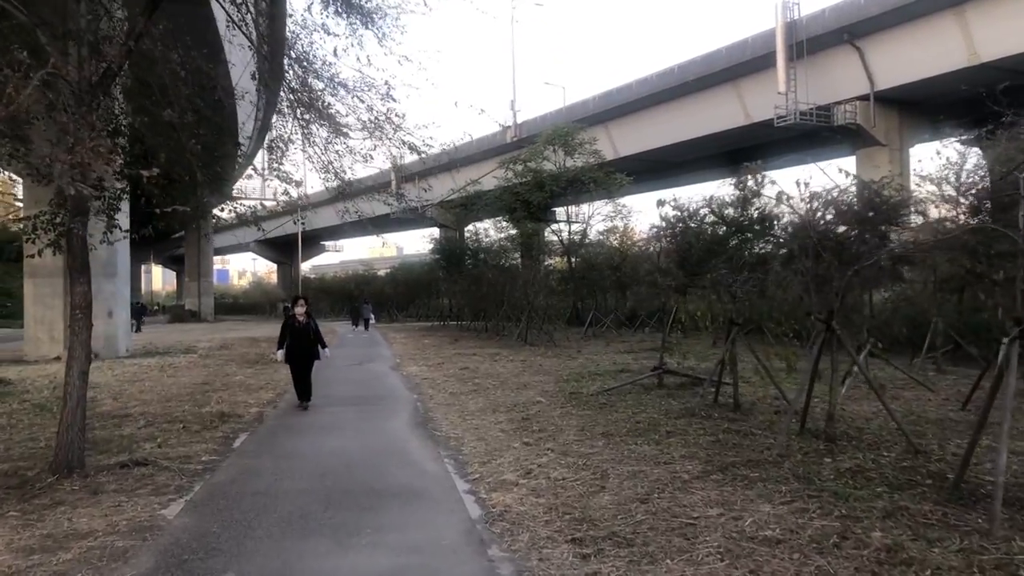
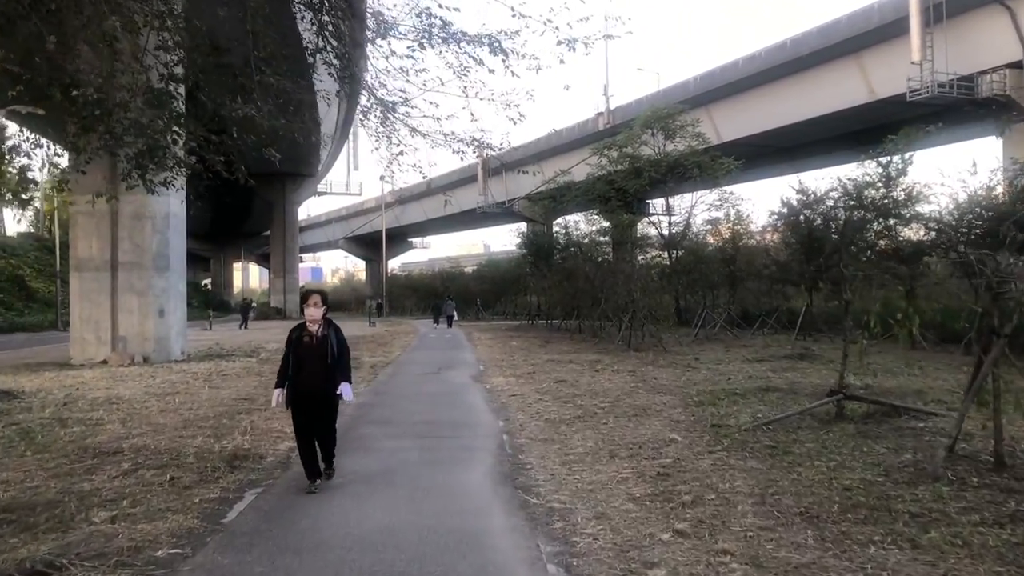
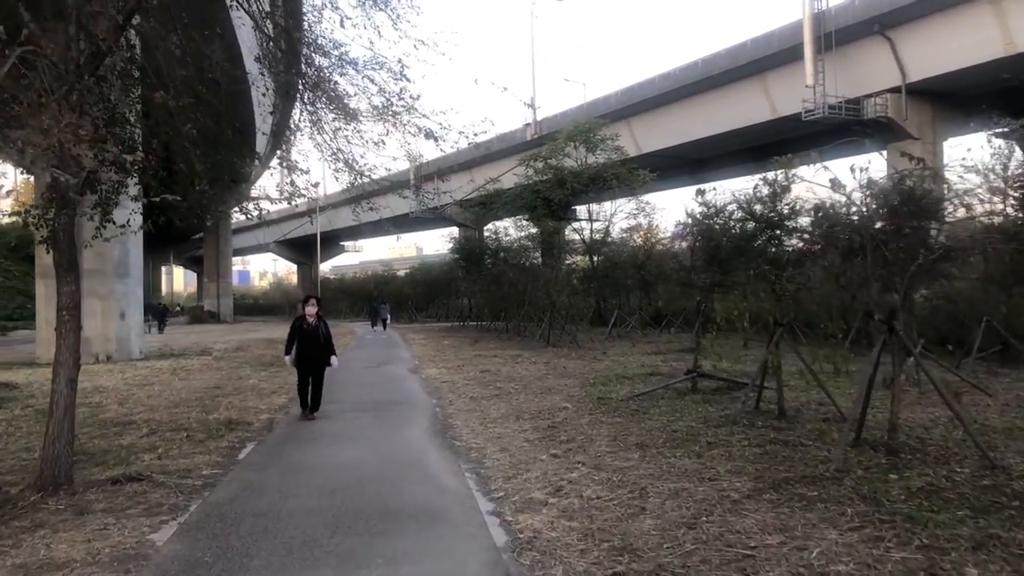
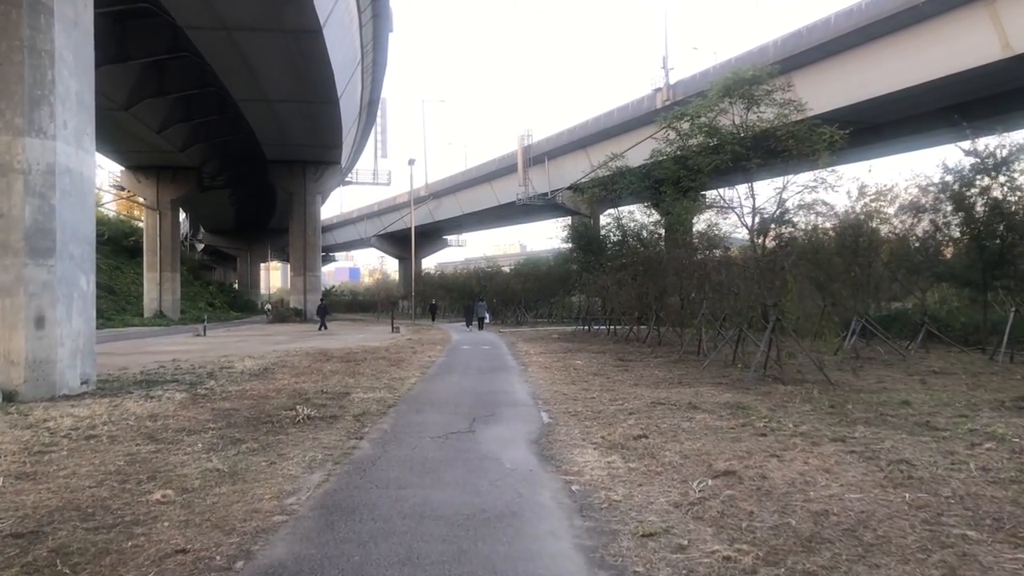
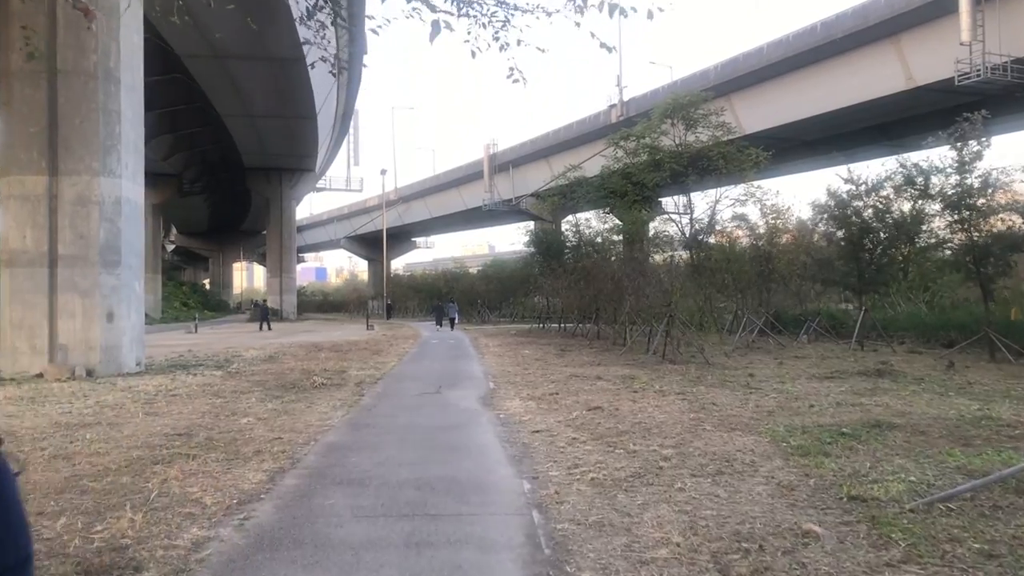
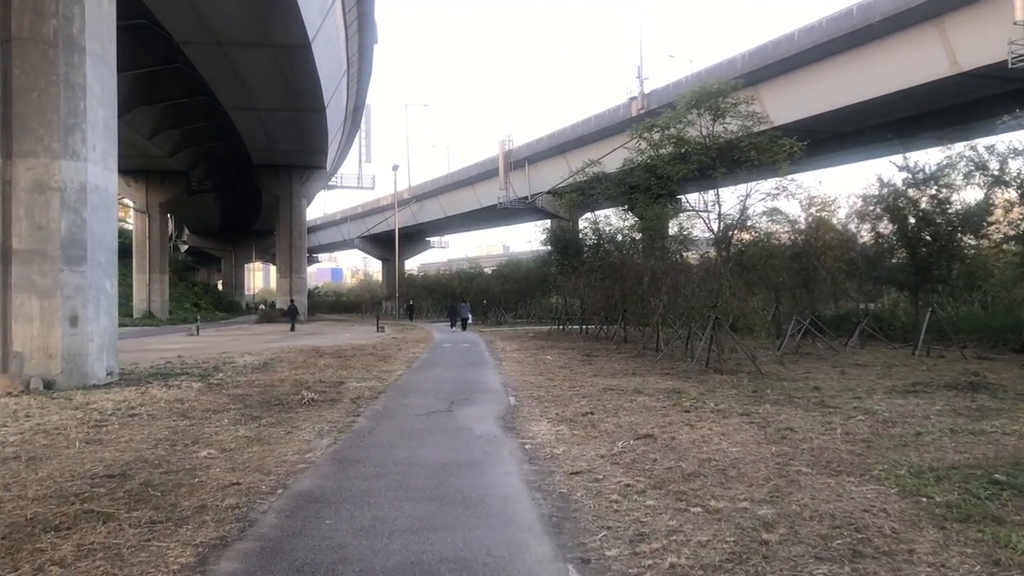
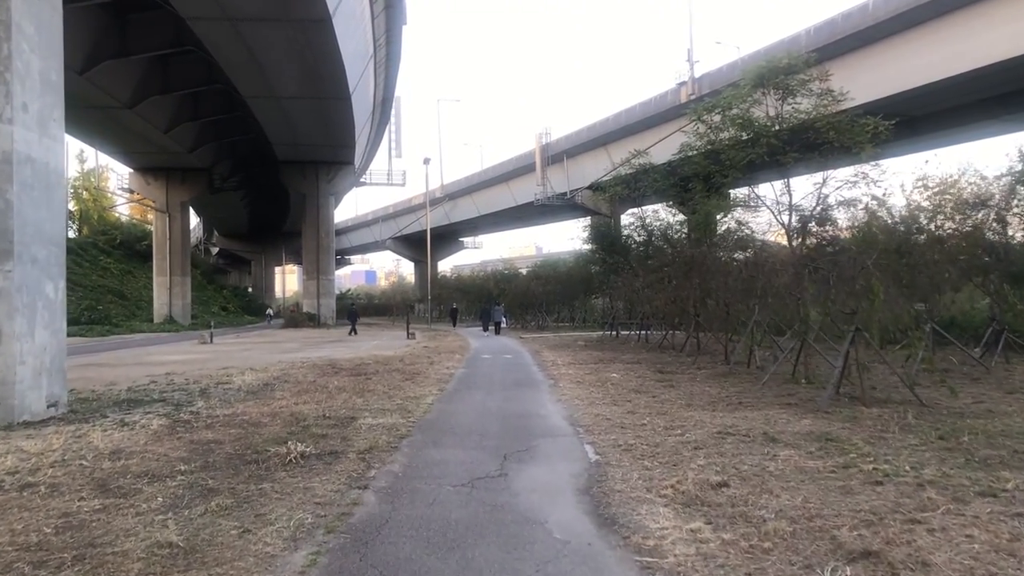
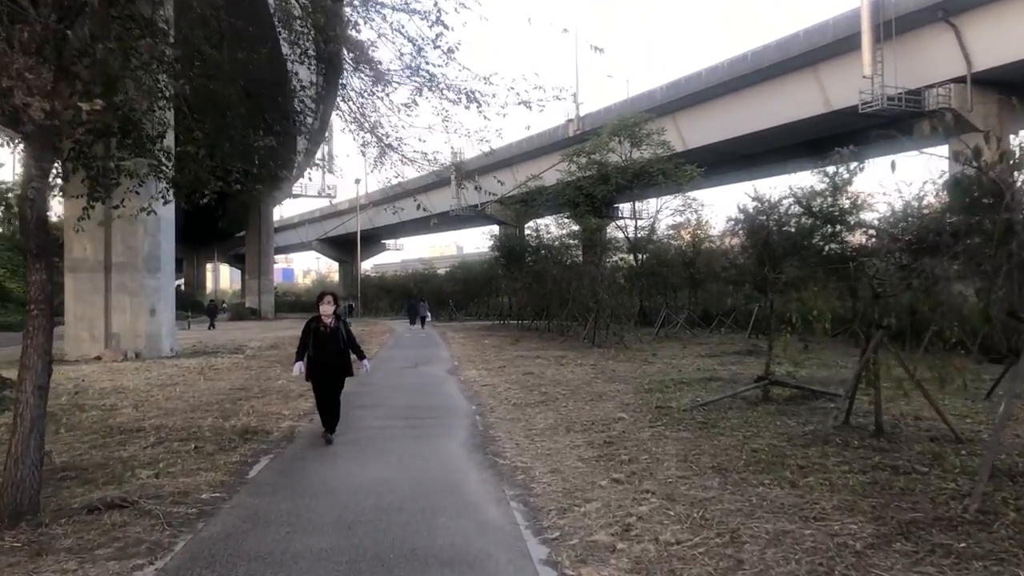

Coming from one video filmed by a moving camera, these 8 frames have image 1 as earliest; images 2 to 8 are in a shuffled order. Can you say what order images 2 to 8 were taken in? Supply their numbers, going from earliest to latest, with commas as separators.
3, 8, 2, 5, 6, 4, 7
